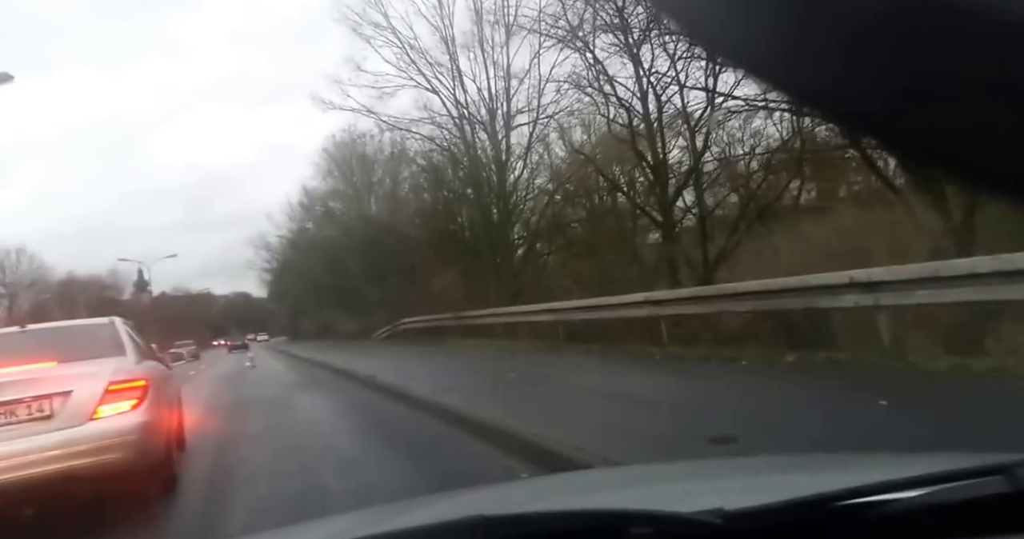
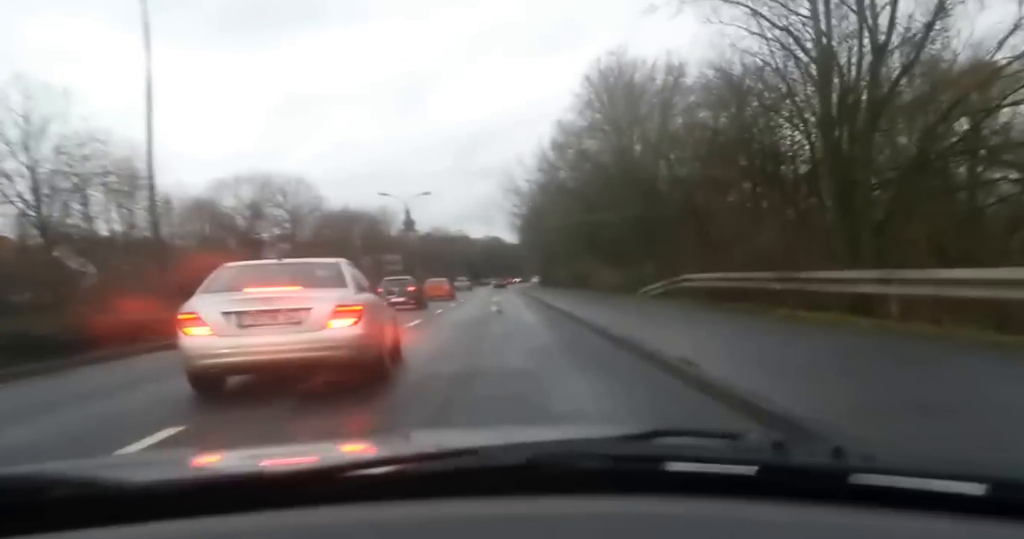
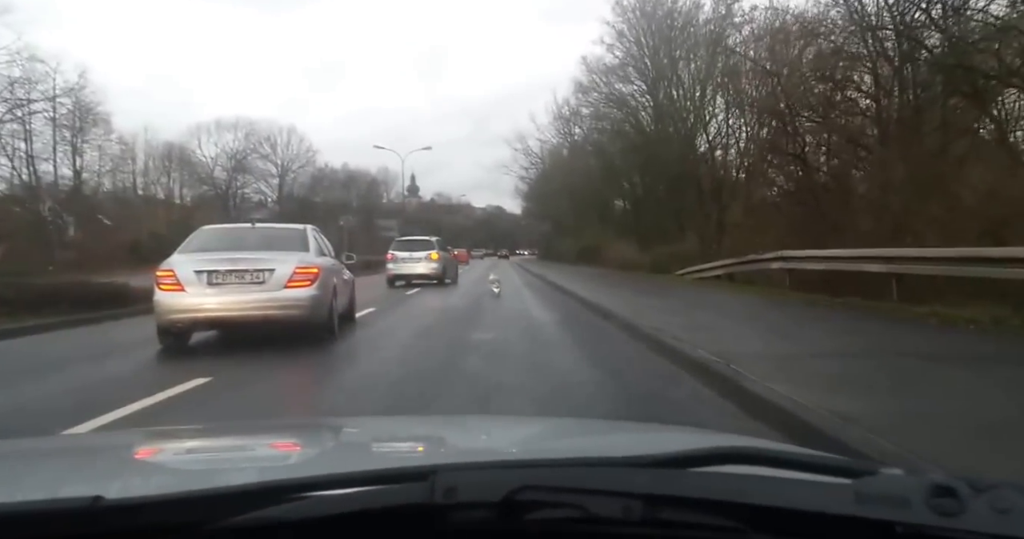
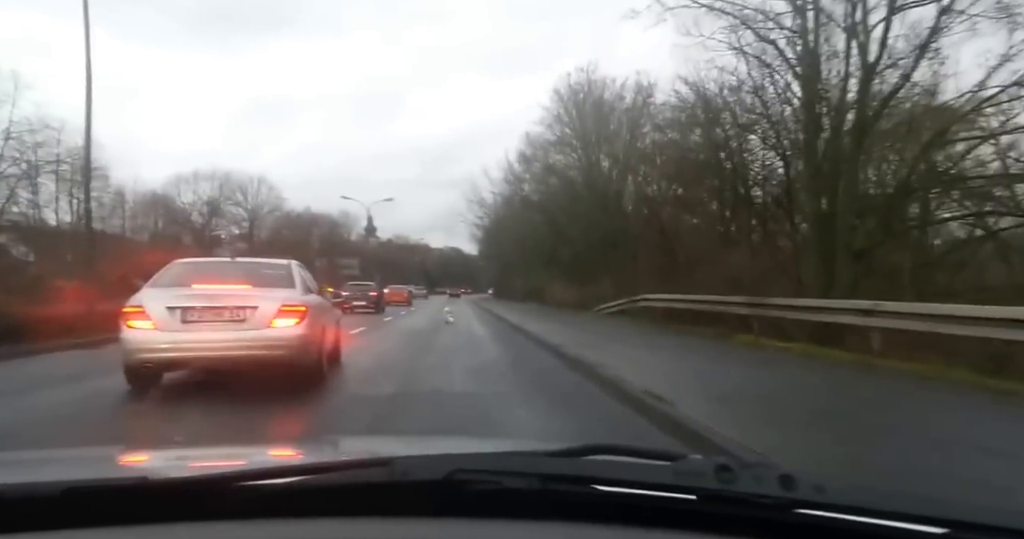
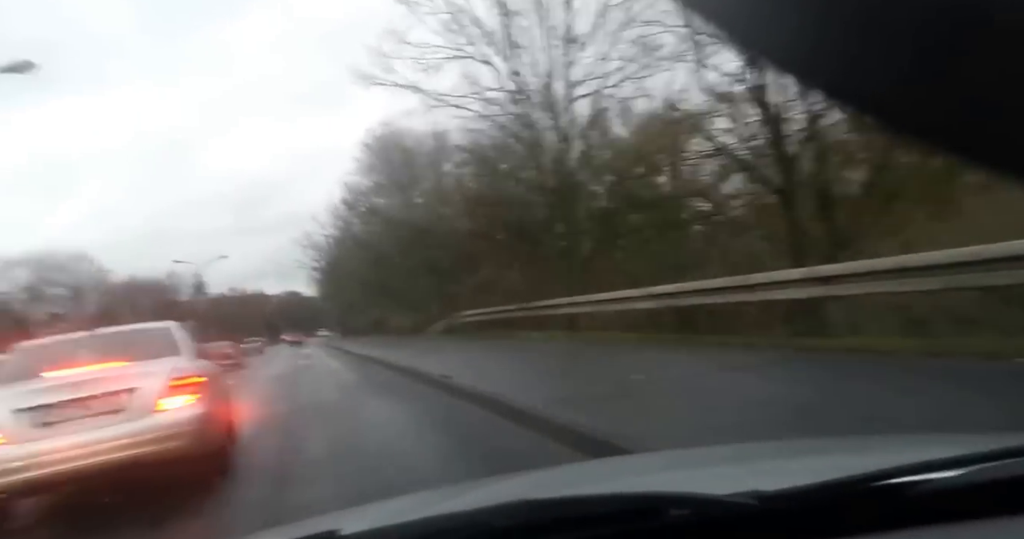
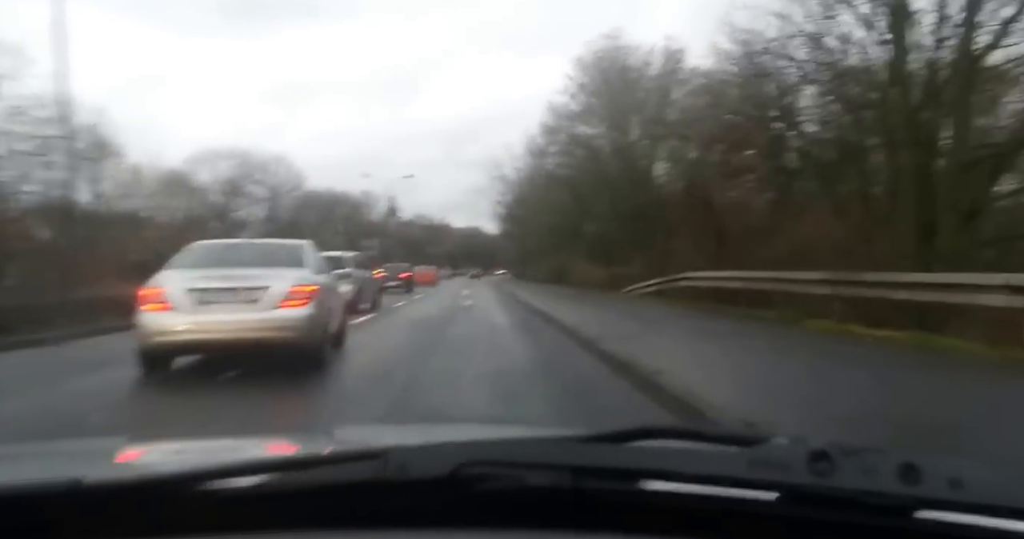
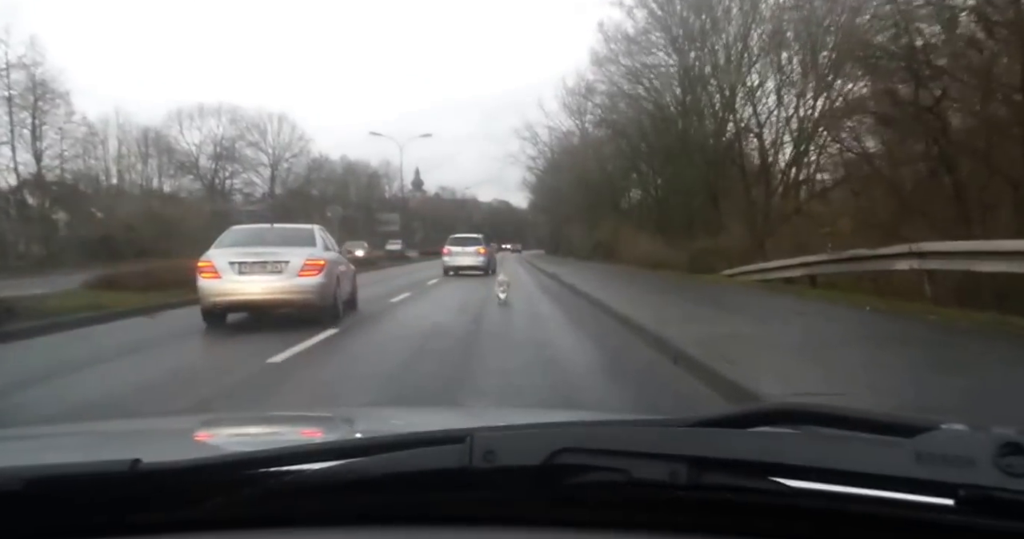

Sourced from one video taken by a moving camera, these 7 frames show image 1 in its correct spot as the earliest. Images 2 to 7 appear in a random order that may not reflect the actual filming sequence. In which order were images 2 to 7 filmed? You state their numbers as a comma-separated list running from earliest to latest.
5, 2, 4, 6, 3, 7
